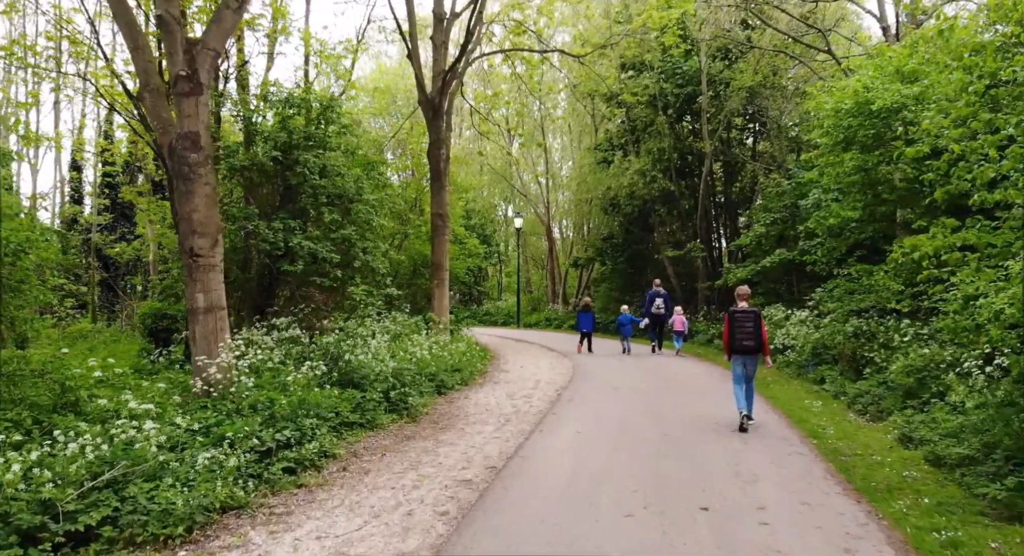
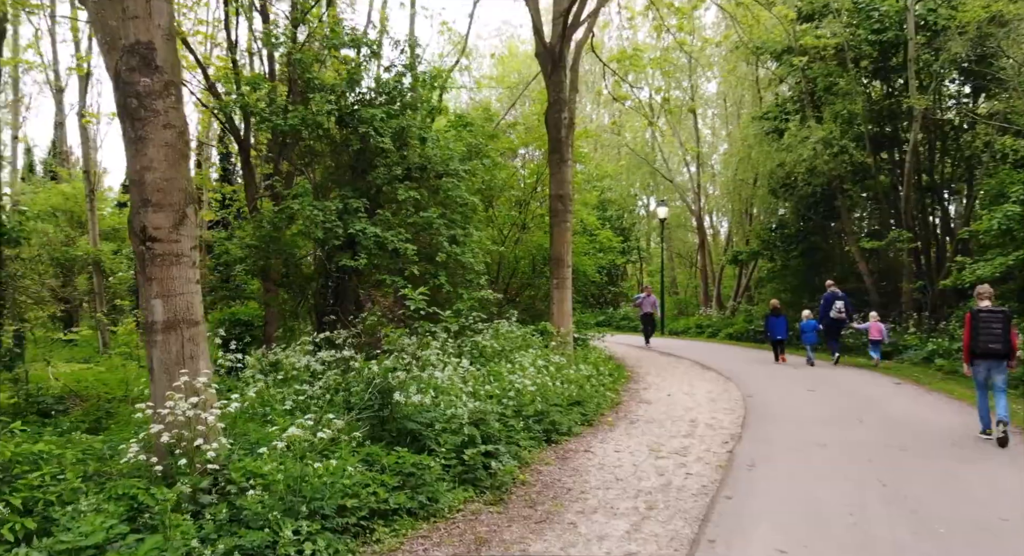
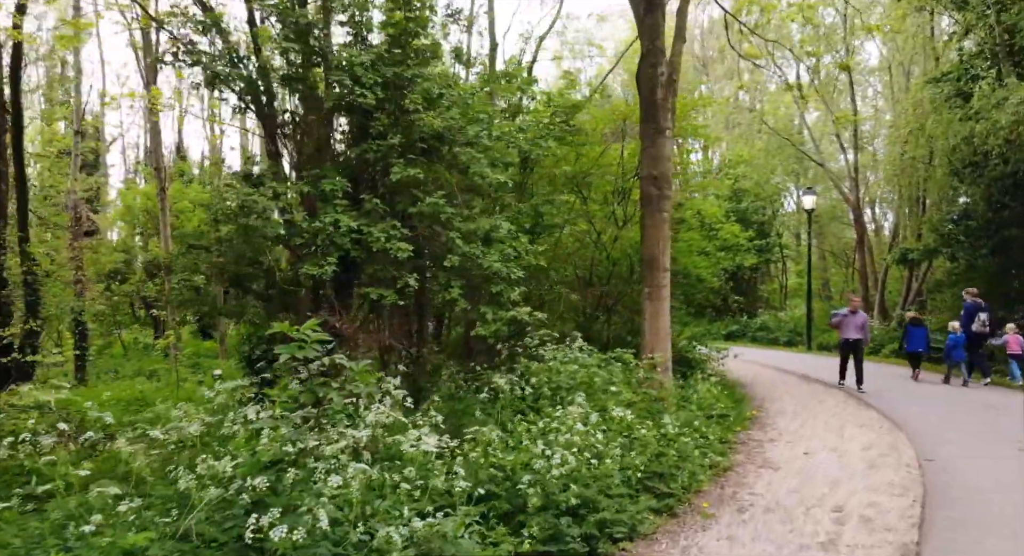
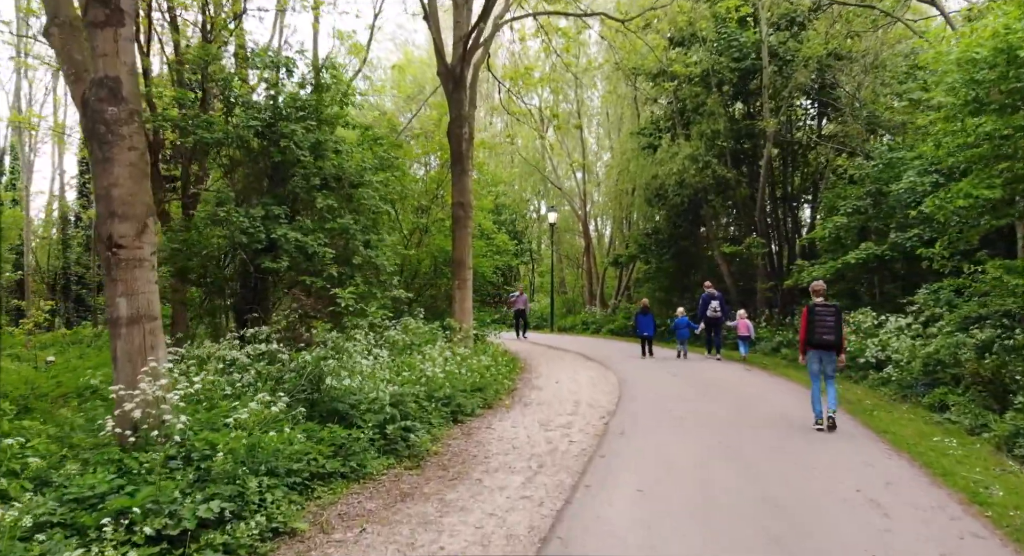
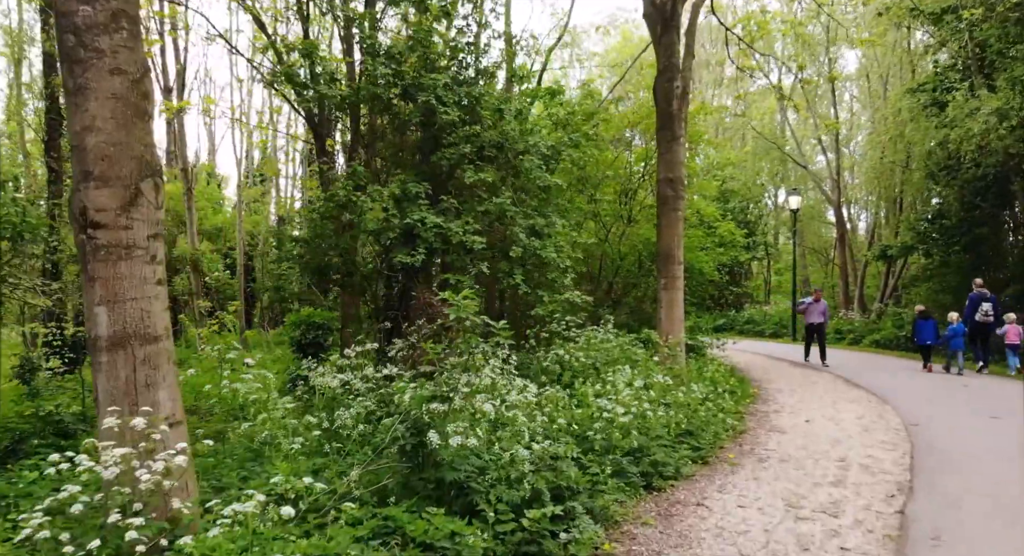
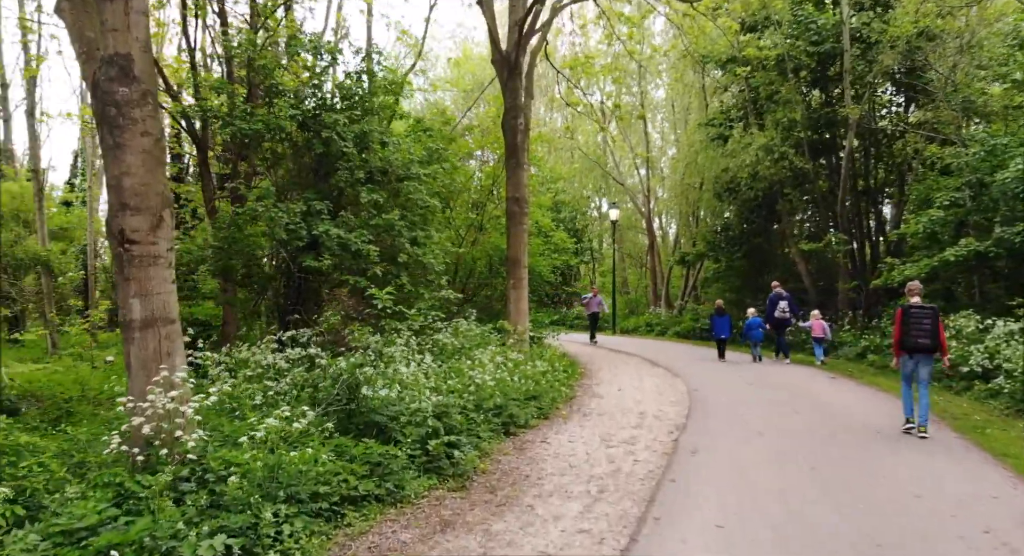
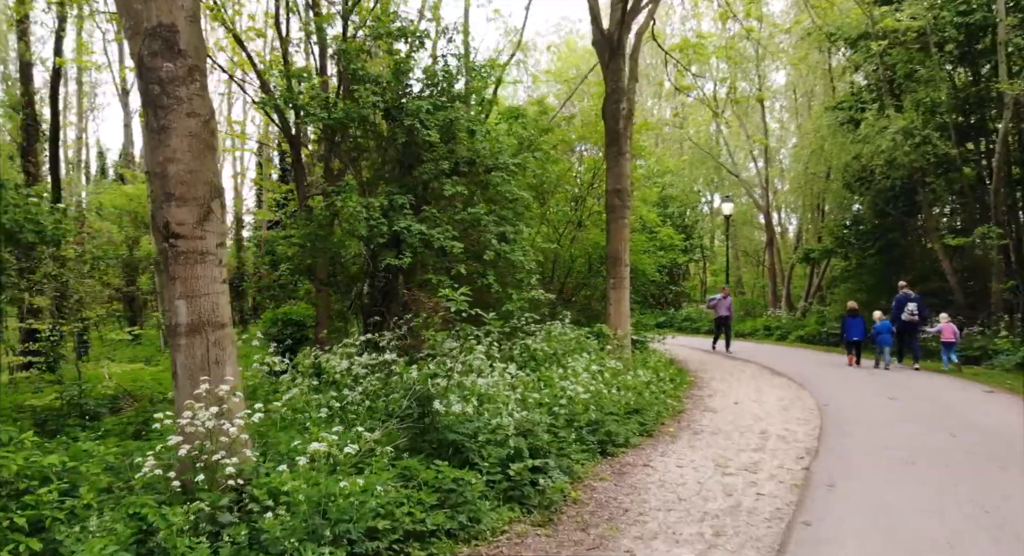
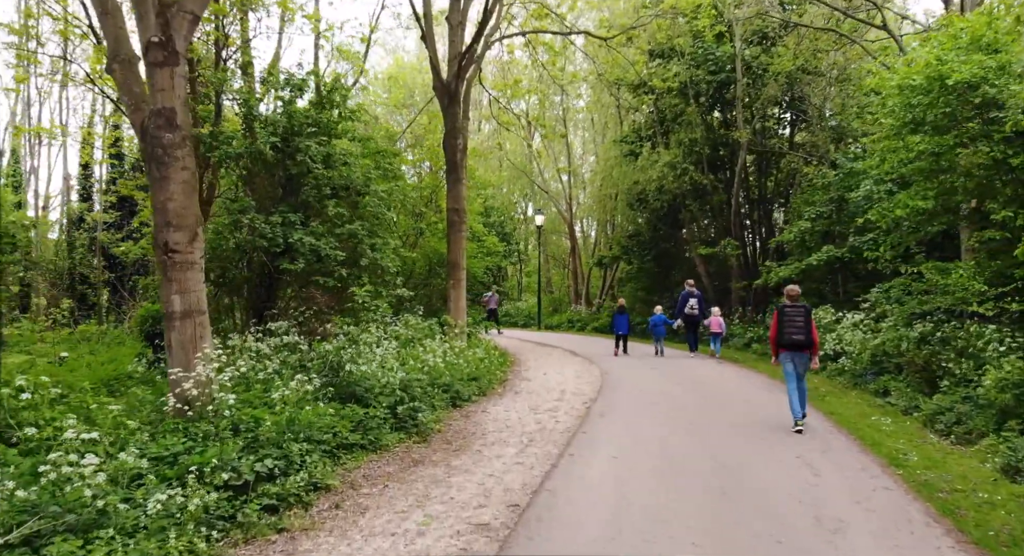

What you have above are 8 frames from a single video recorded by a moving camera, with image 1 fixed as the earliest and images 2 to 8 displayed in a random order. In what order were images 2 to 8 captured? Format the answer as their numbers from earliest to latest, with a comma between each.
8, 4, 6, 2, 7, 5, 3
